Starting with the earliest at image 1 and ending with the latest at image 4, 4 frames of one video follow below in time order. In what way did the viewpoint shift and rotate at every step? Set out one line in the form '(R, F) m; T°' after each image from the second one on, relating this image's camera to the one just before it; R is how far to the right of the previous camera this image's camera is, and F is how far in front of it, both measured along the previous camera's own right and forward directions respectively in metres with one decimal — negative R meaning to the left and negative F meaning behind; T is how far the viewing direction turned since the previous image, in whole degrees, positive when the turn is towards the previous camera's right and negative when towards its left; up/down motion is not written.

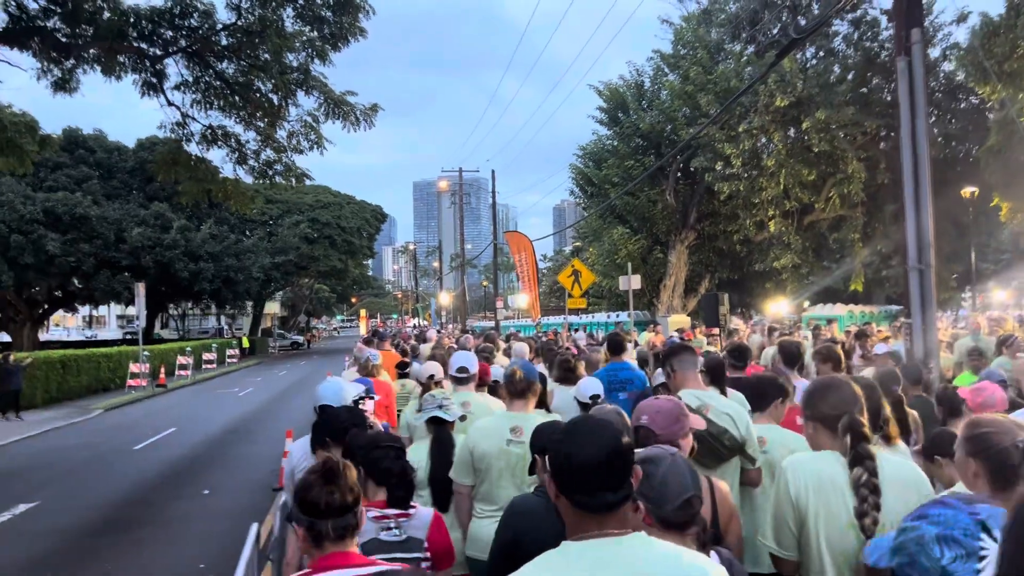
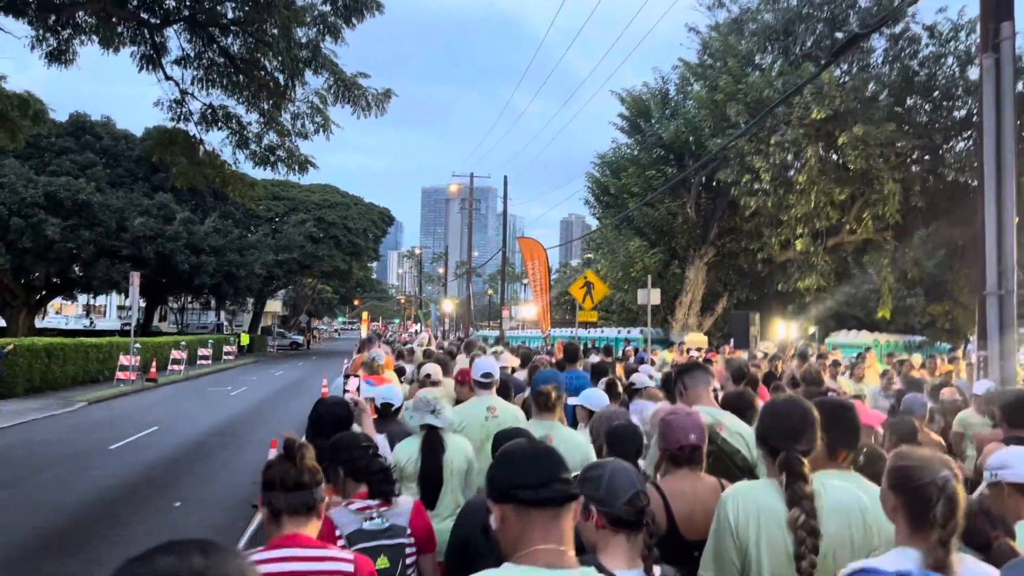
(-0.1, +0.8) m; 0°
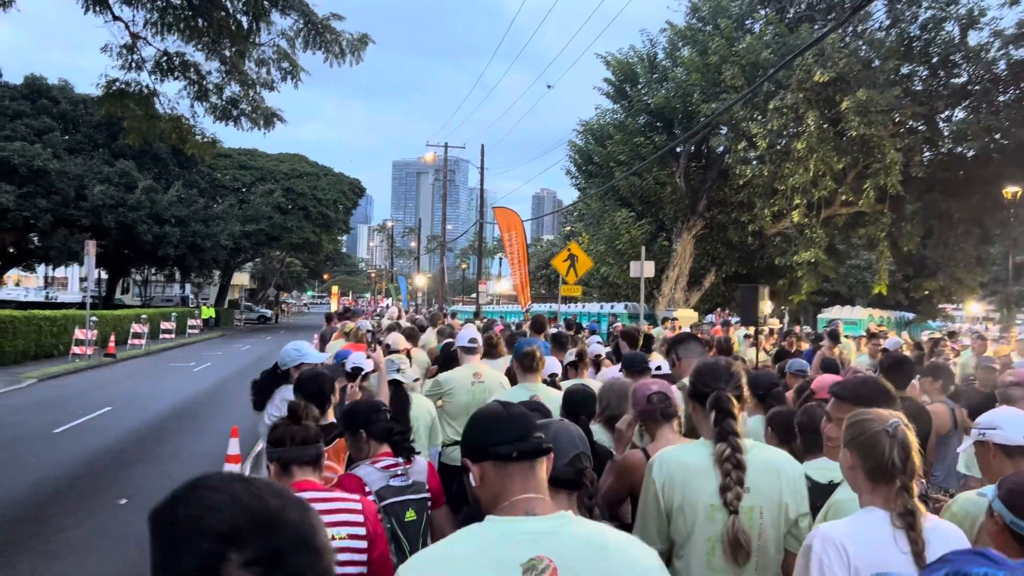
(-0.2, +0.8) m; +2°
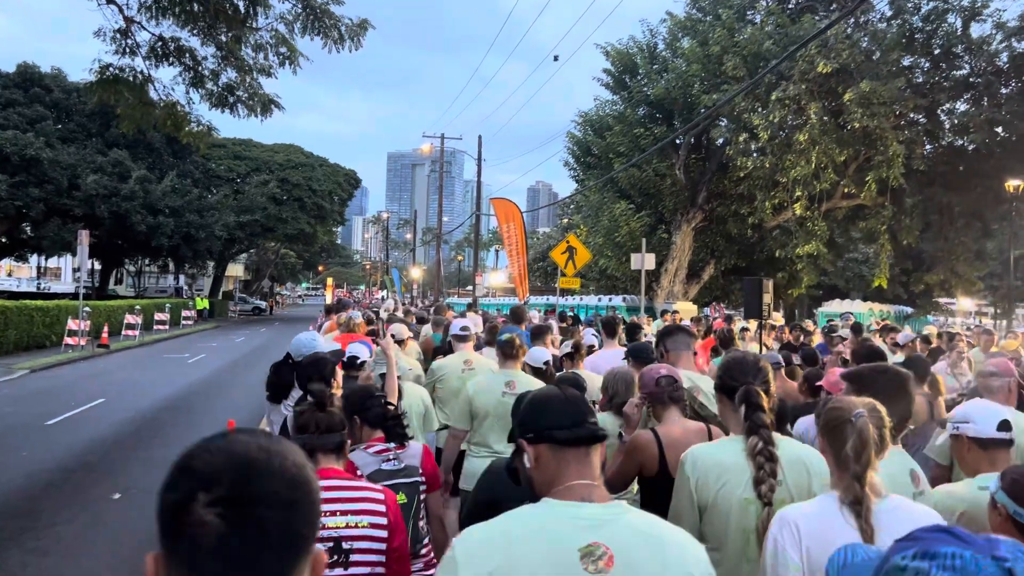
(-0.1, +0.1) m; 0°
